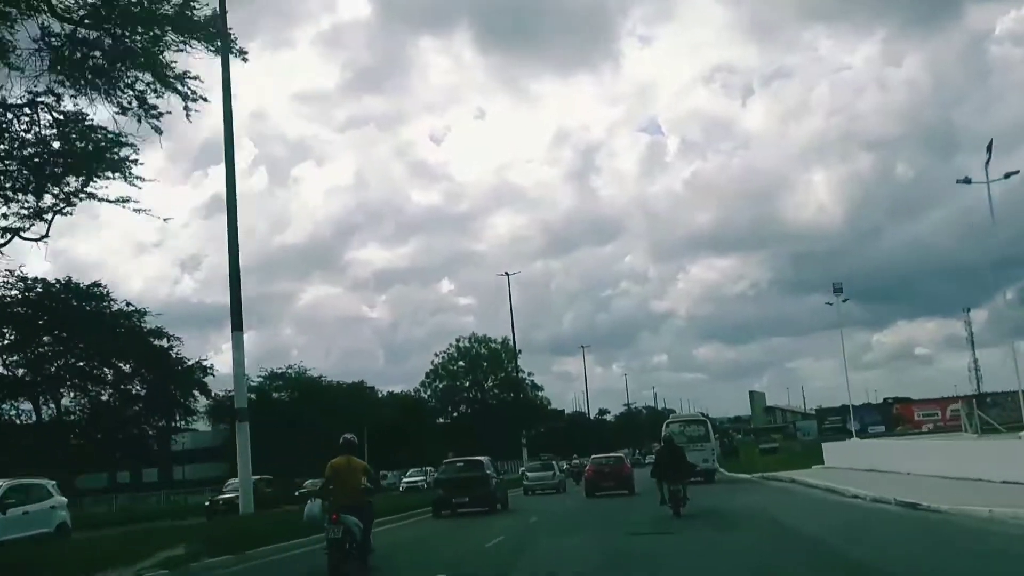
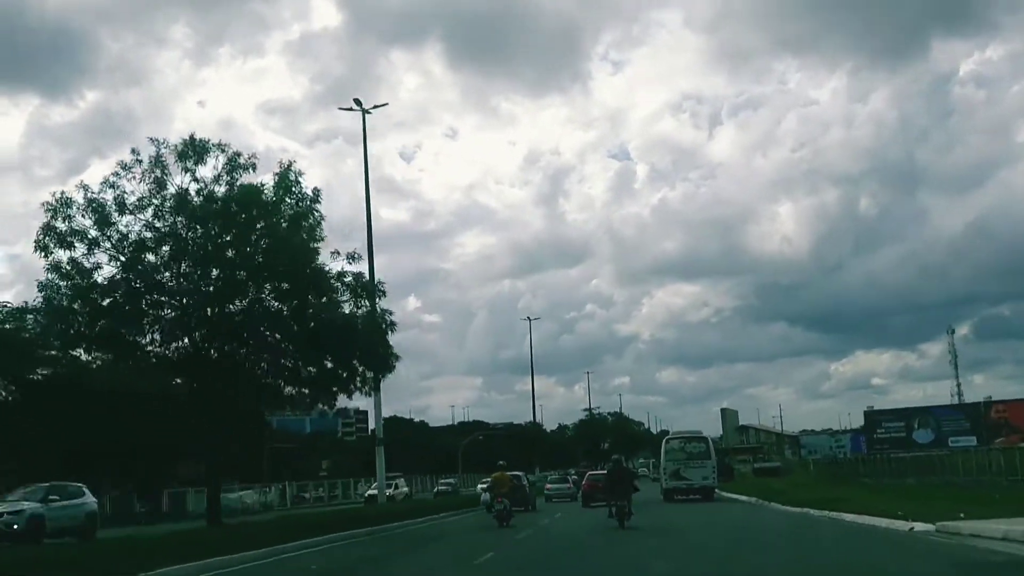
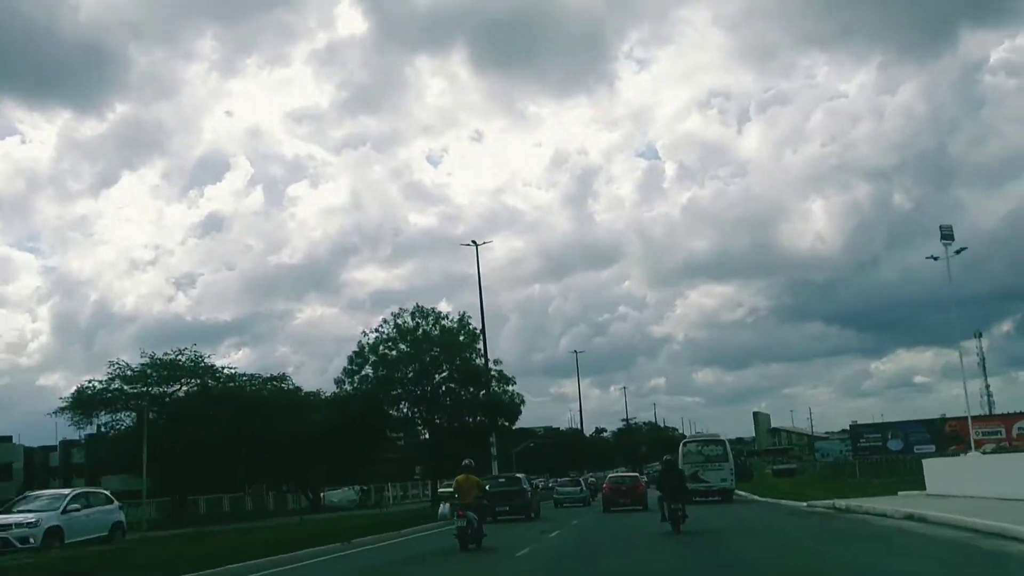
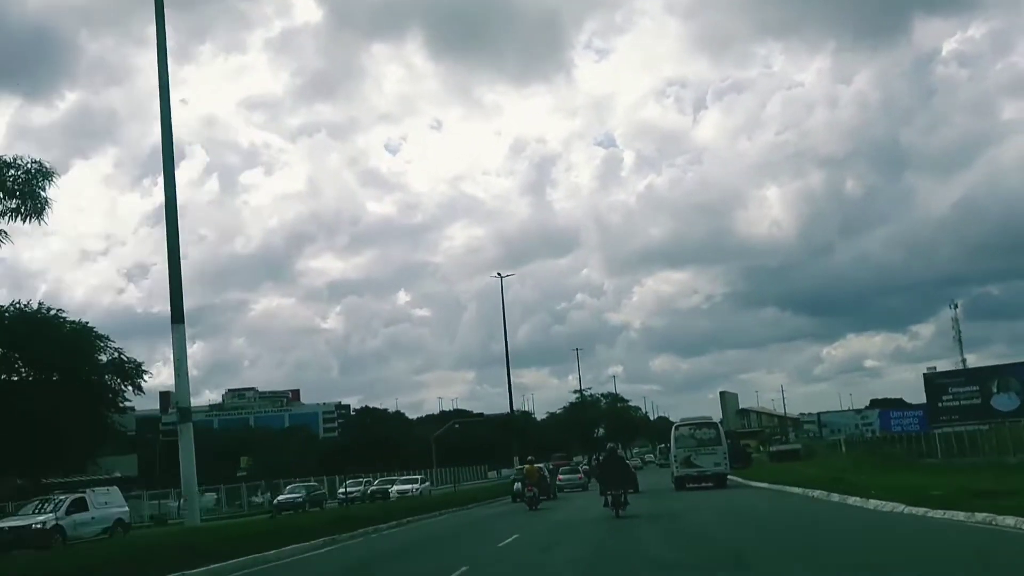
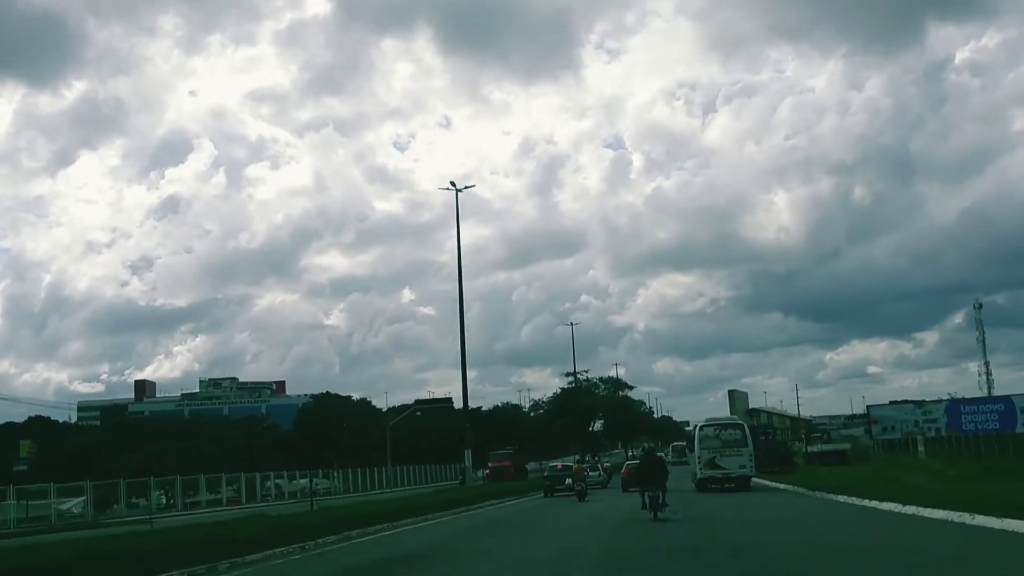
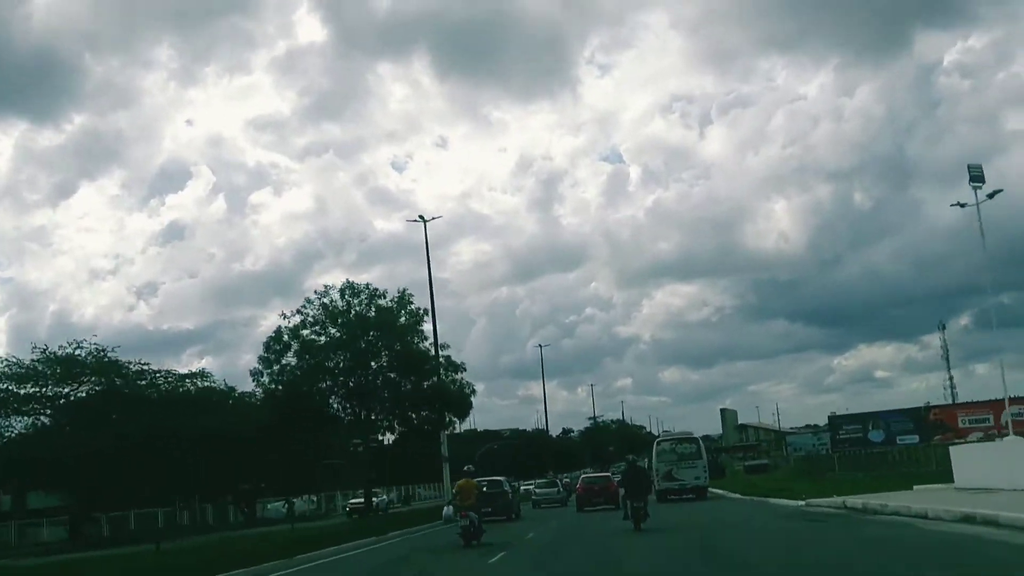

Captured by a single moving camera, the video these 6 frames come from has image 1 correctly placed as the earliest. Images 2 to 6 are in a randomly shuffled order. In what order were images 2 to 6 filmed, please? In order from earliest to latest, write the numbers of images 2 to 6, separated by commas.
3, 6, 2, 4, 5
